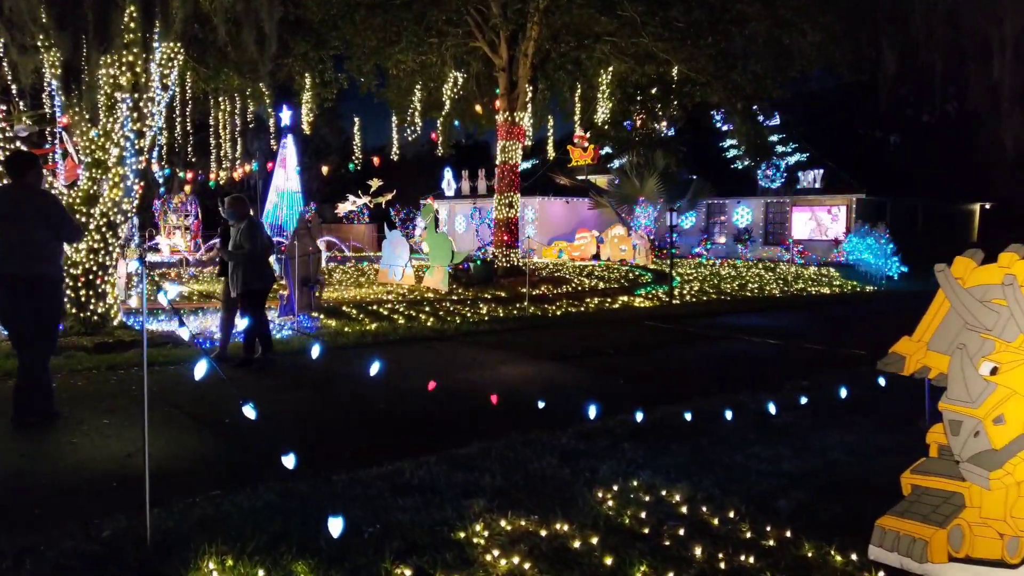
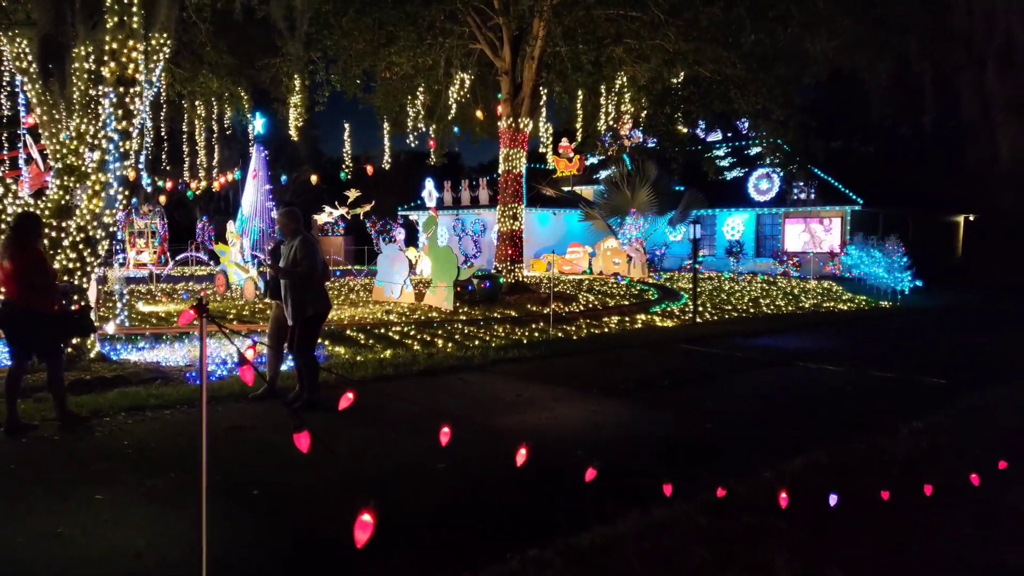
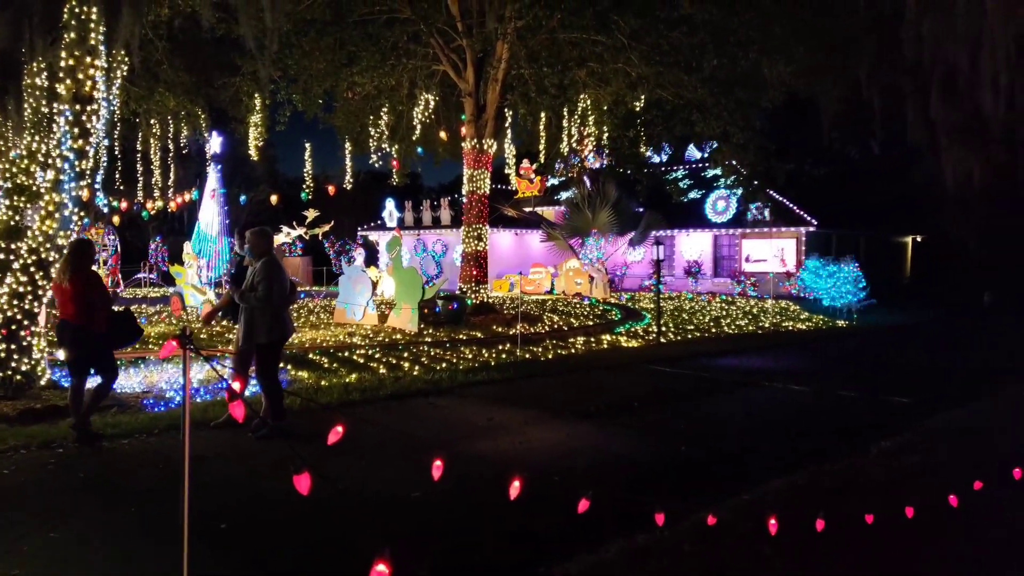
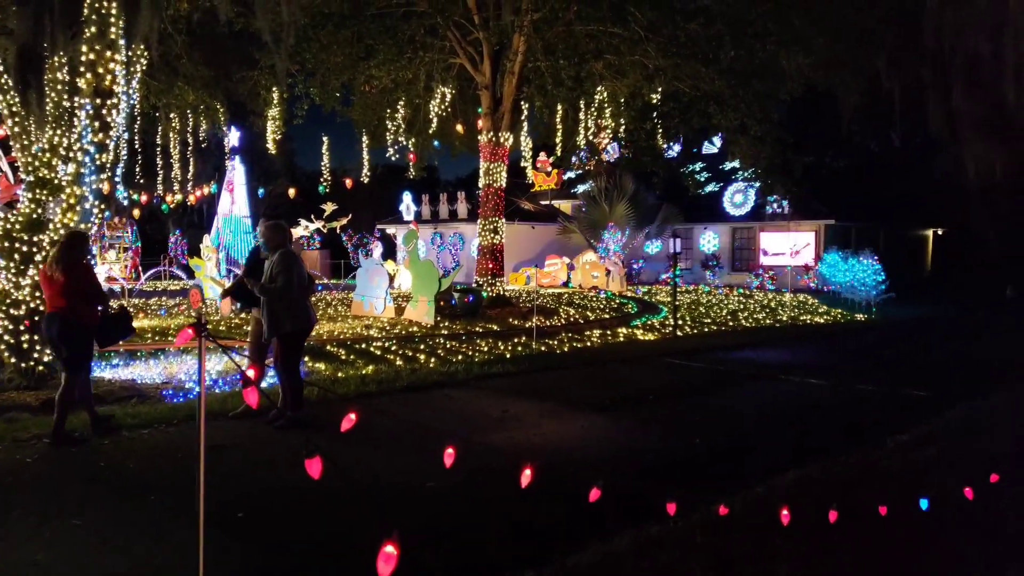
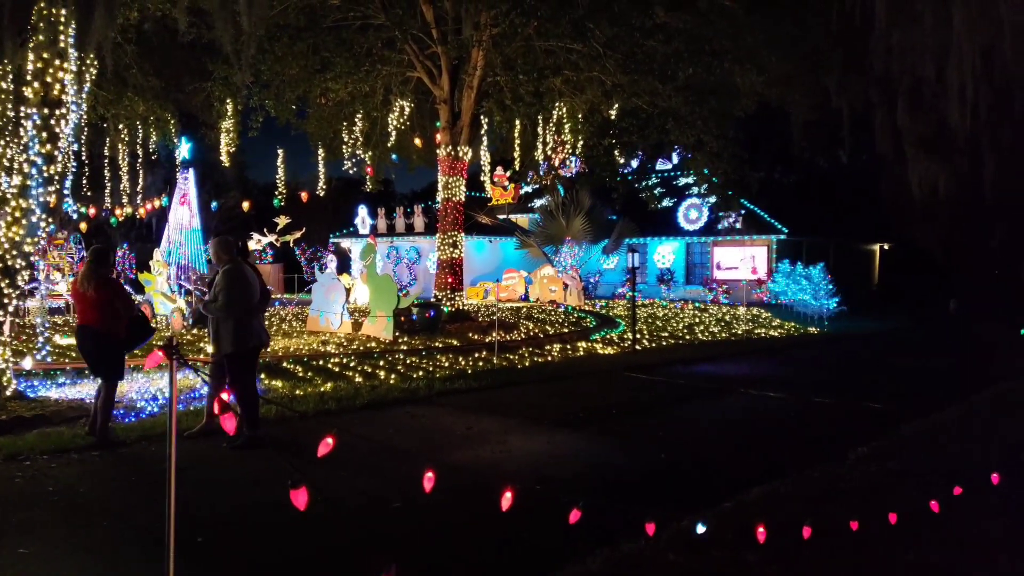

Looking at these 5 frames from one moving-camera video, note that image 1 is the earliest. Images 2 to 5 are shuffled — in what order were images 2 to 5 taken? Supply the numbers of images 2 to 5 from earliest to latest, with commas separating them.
2, 4, 3, 5
